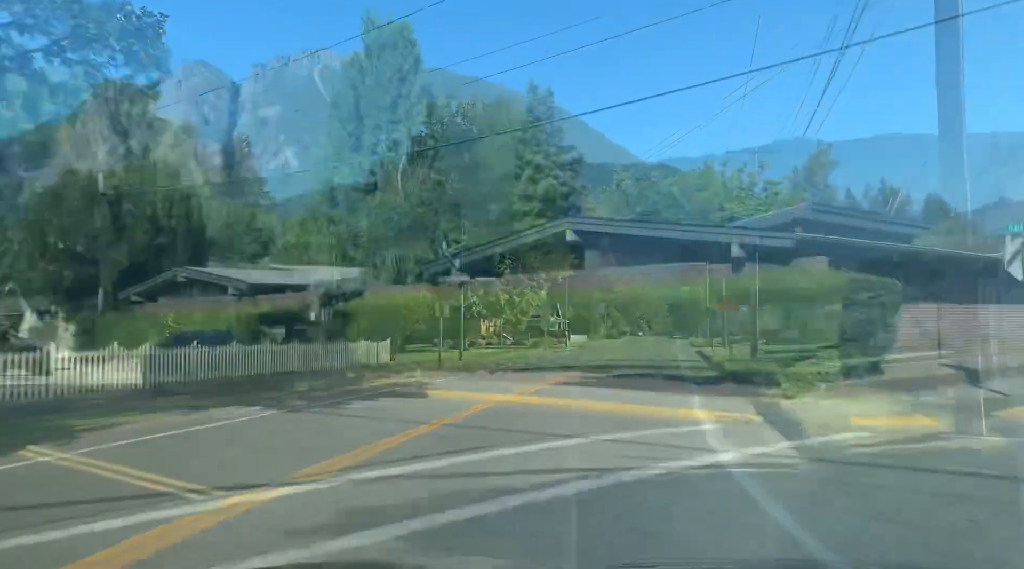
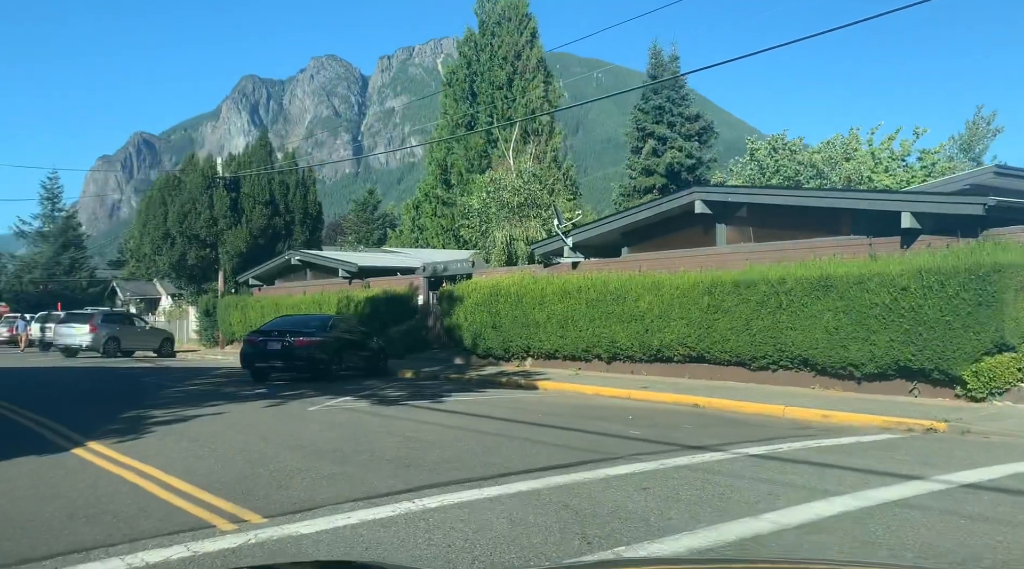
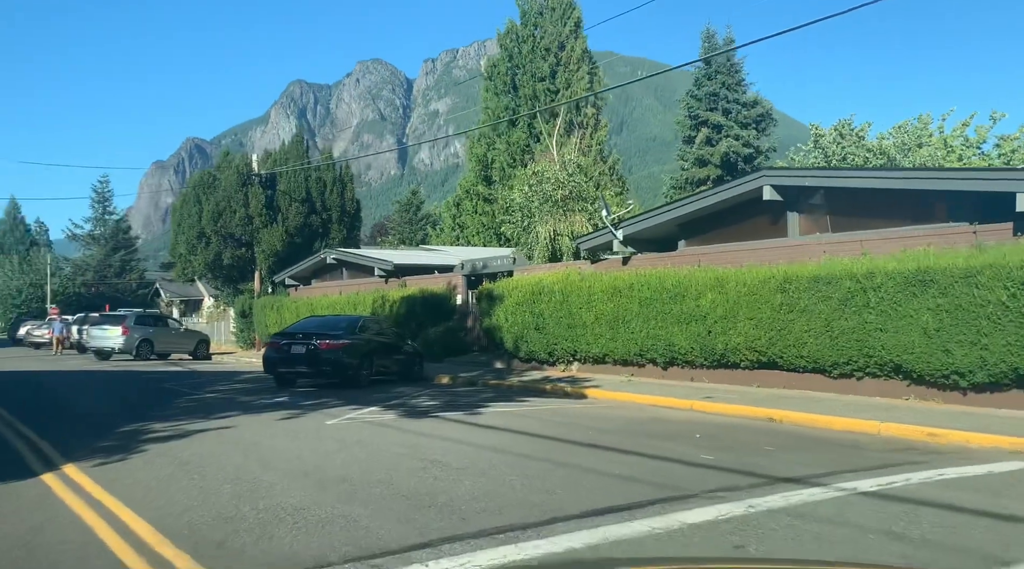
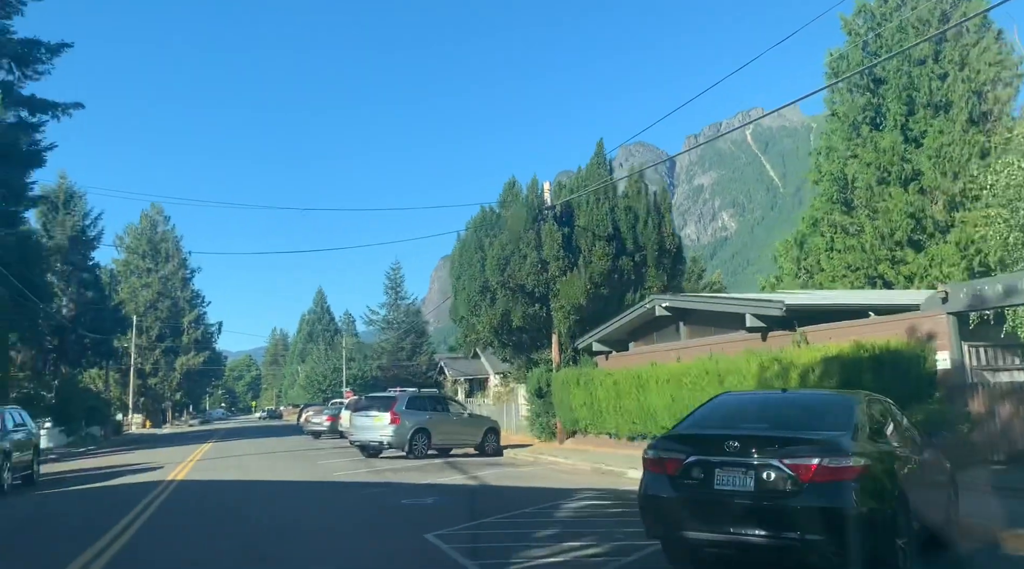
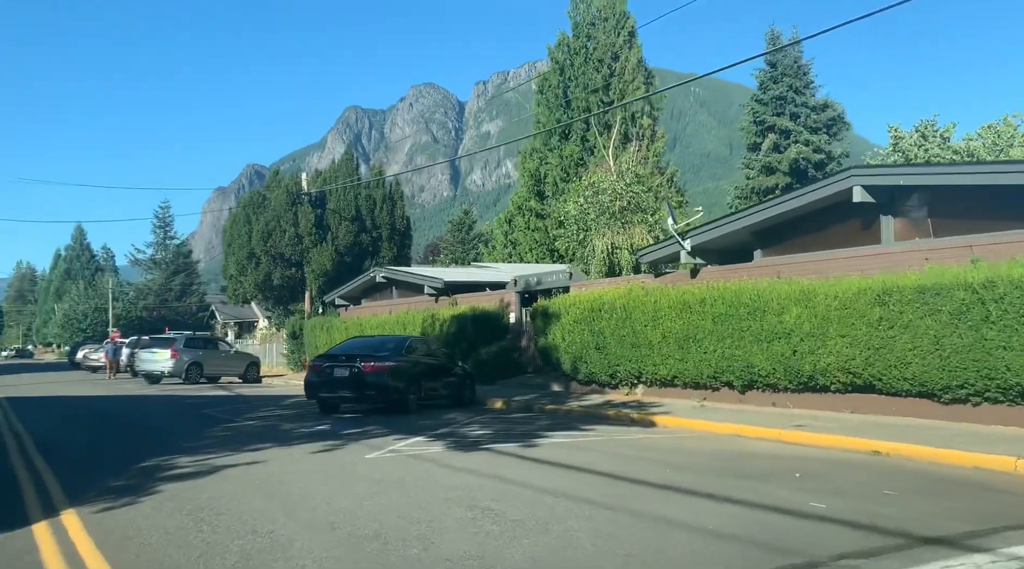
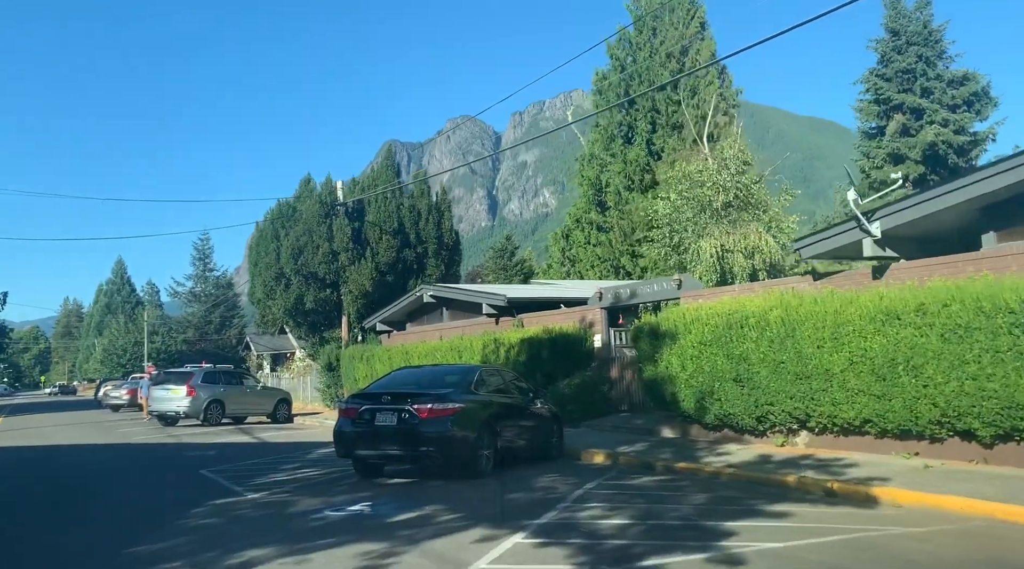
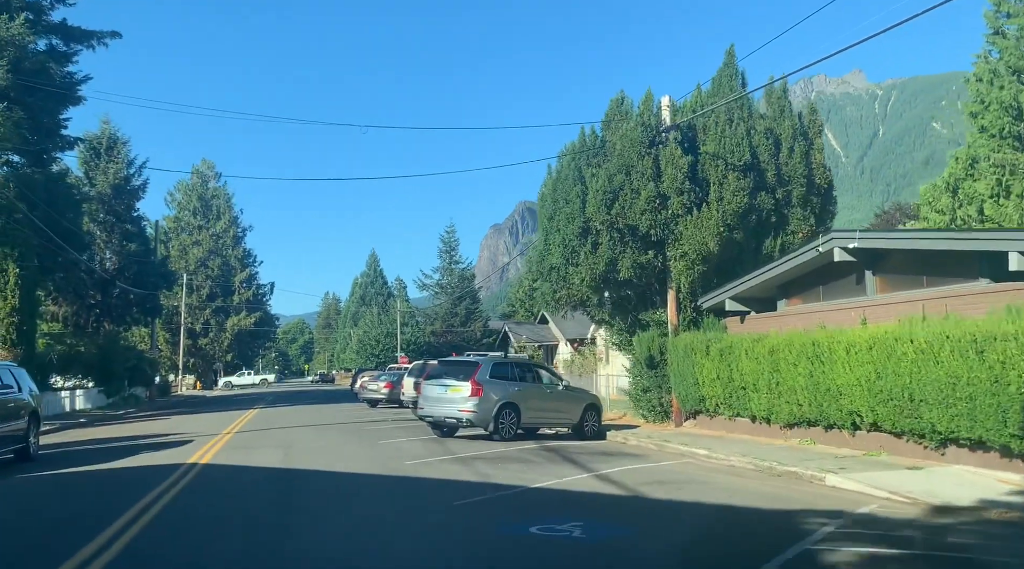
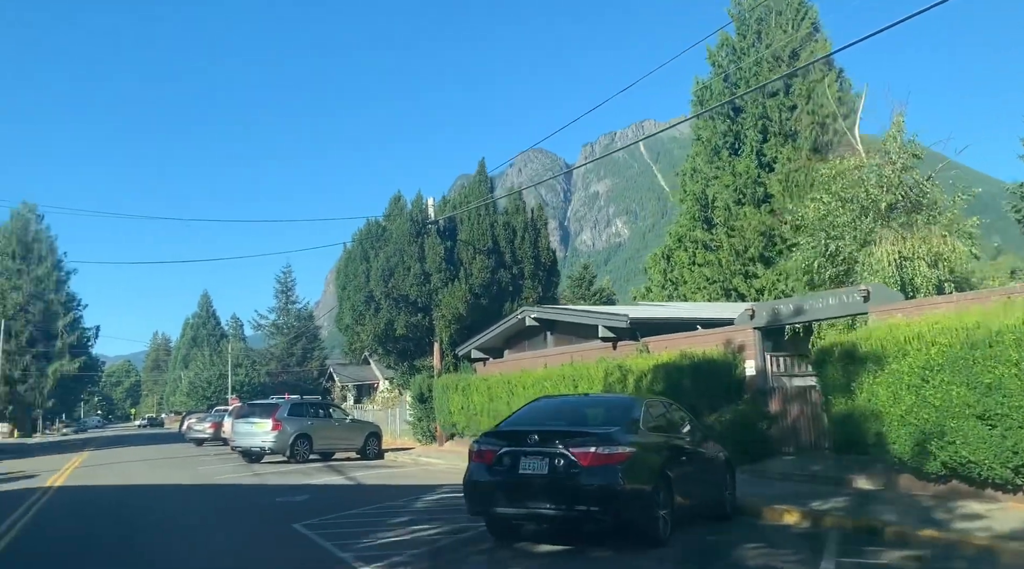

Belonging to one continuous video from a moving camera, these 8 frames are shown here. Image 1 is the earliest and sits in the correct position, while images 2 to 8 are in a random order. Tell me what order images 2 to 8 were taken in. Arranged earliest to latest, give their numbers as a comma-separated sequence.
2, 3, 5, 6, 8, 4, 7
